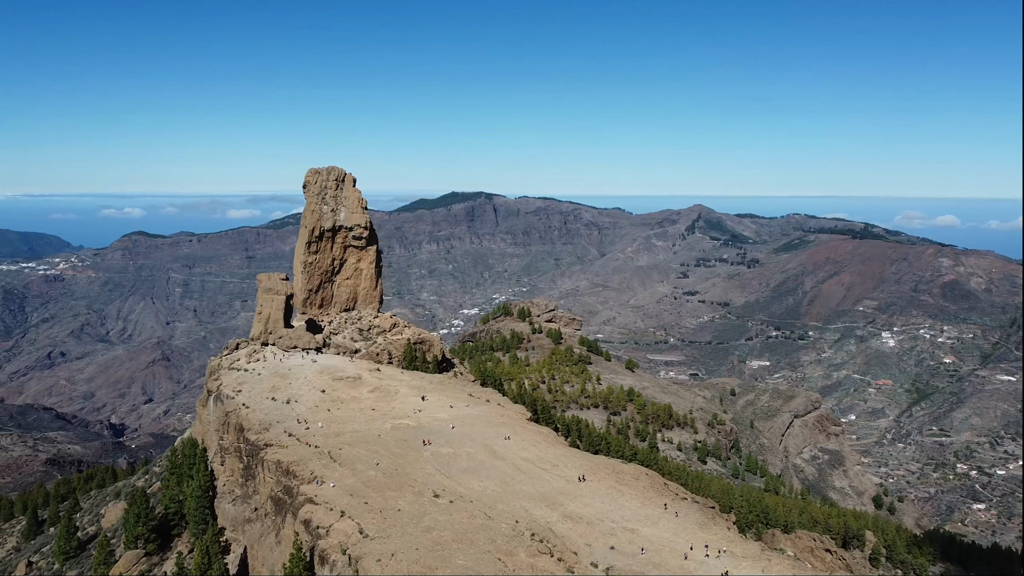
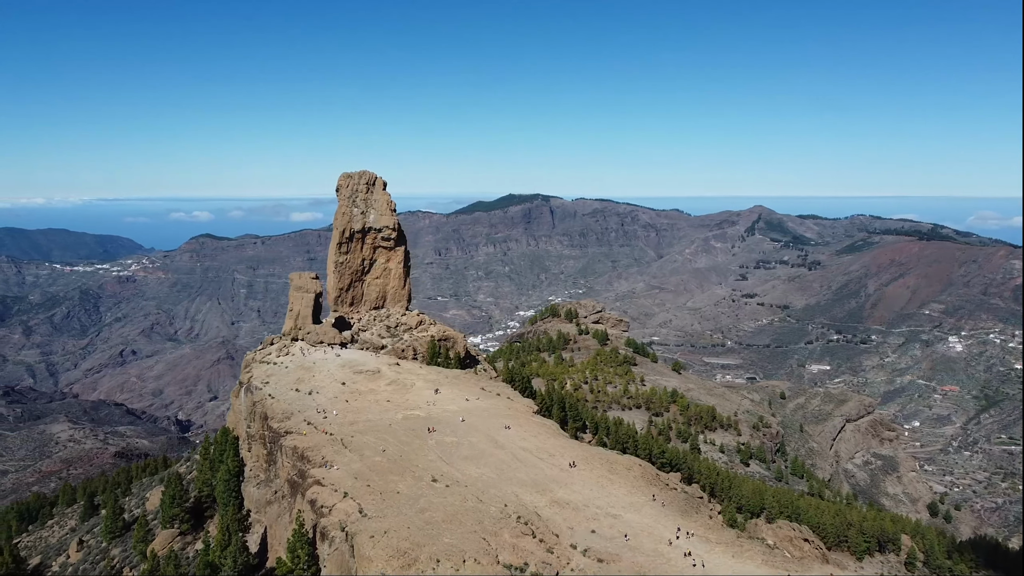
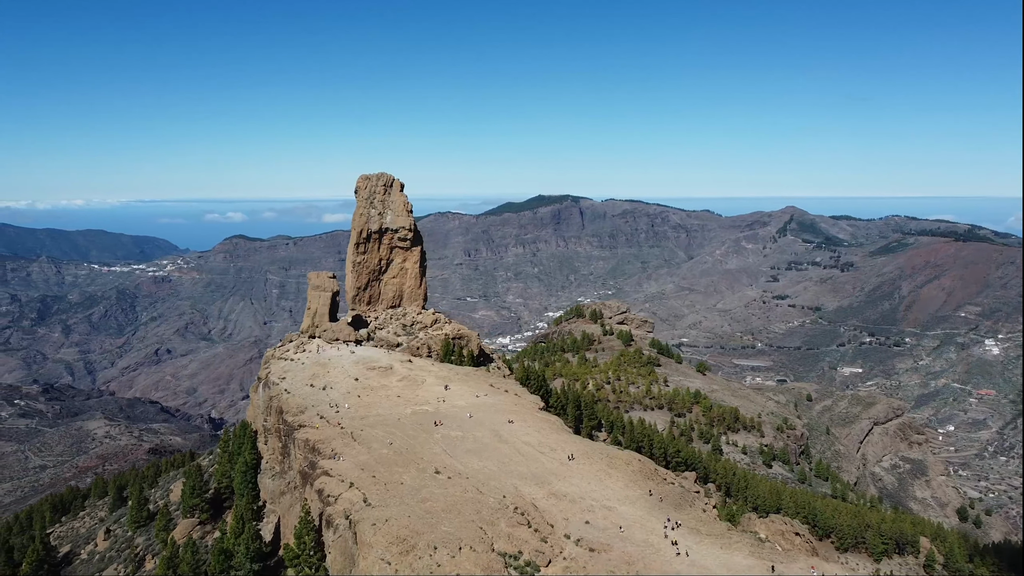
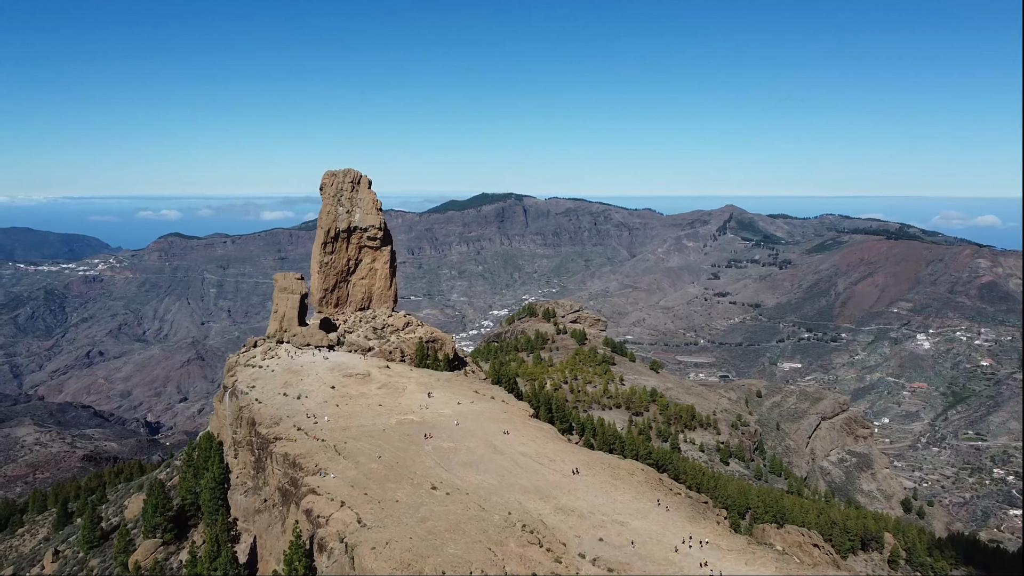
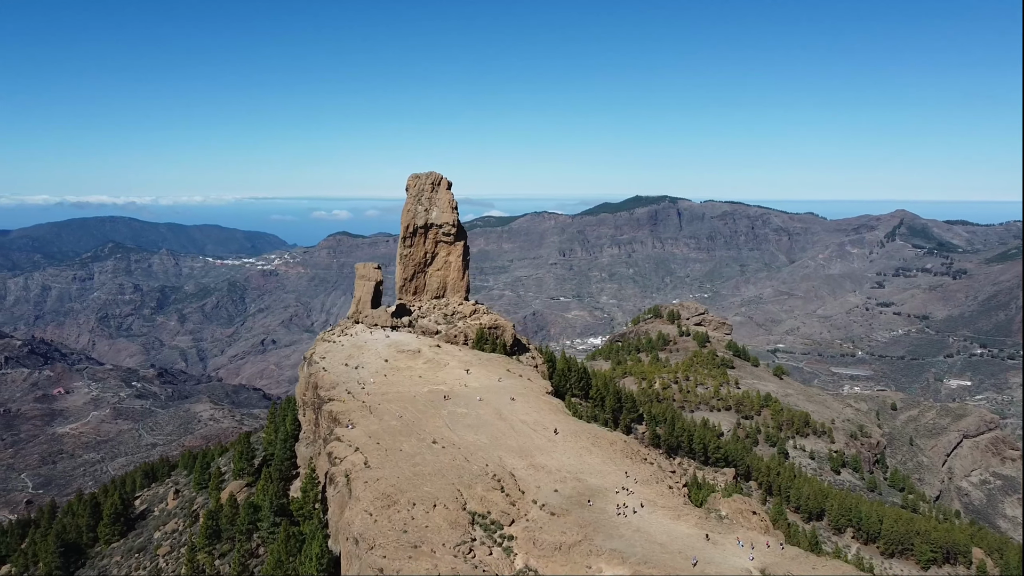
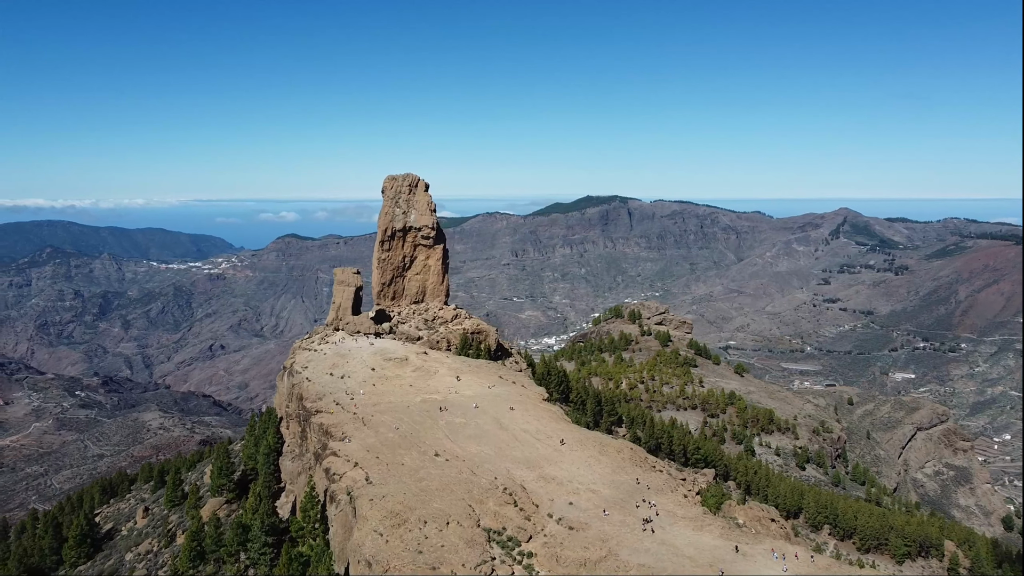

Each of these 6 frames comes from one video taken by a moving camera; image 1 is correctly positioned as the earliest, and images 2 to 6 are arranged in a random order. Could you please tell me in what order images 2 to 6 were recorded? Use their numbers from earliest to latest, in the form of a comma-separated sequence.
4, 2, 3, 6, 5
